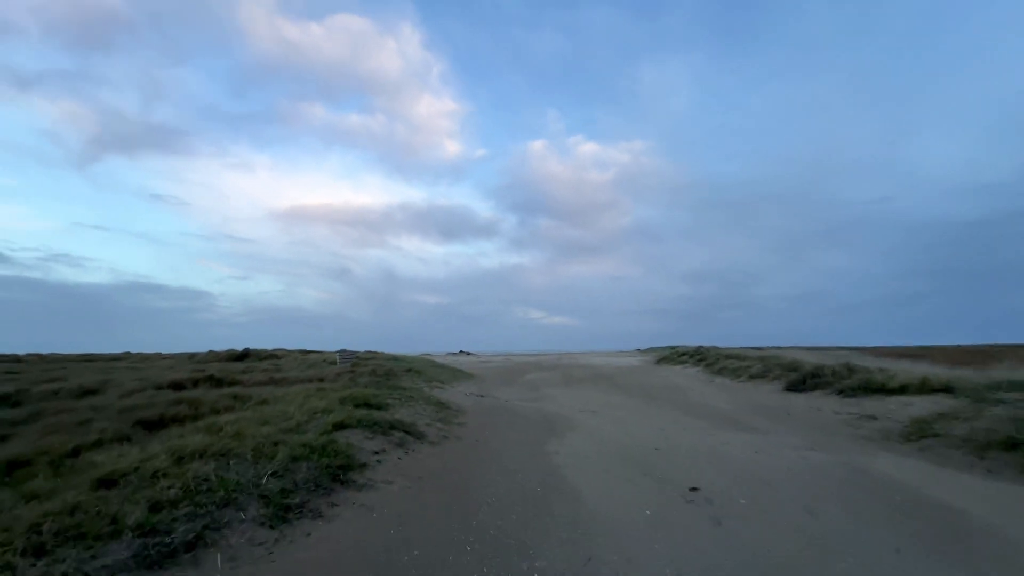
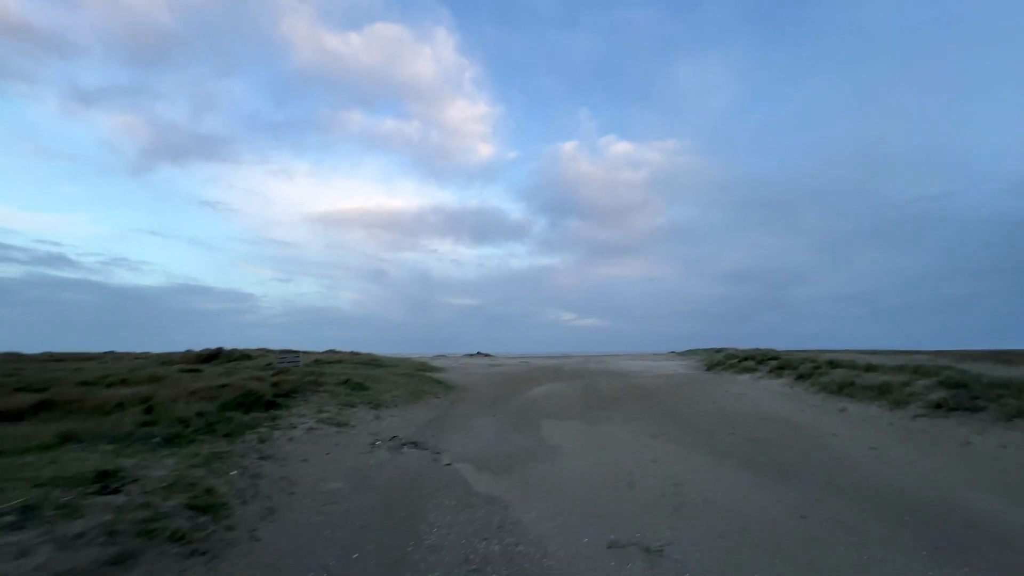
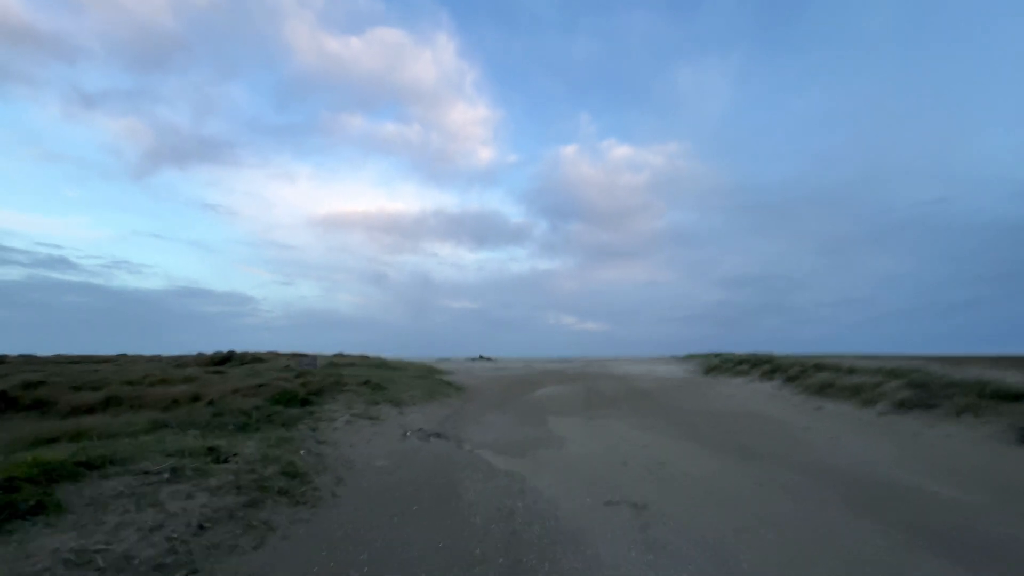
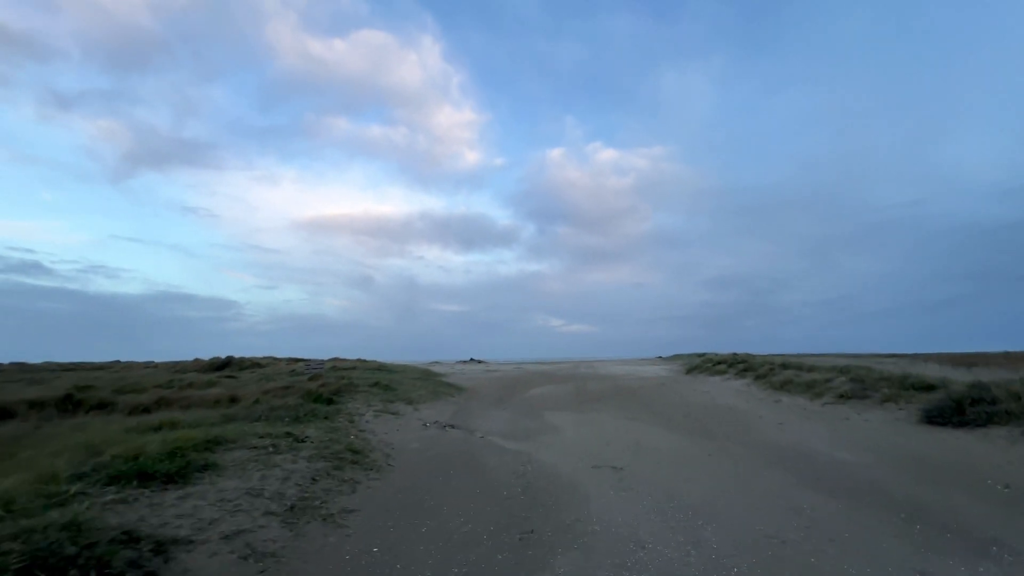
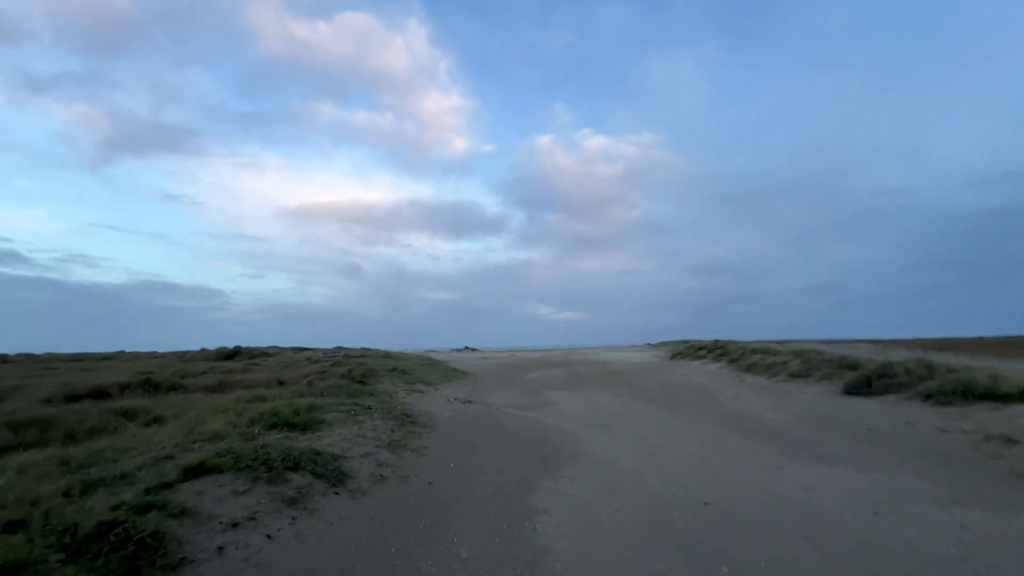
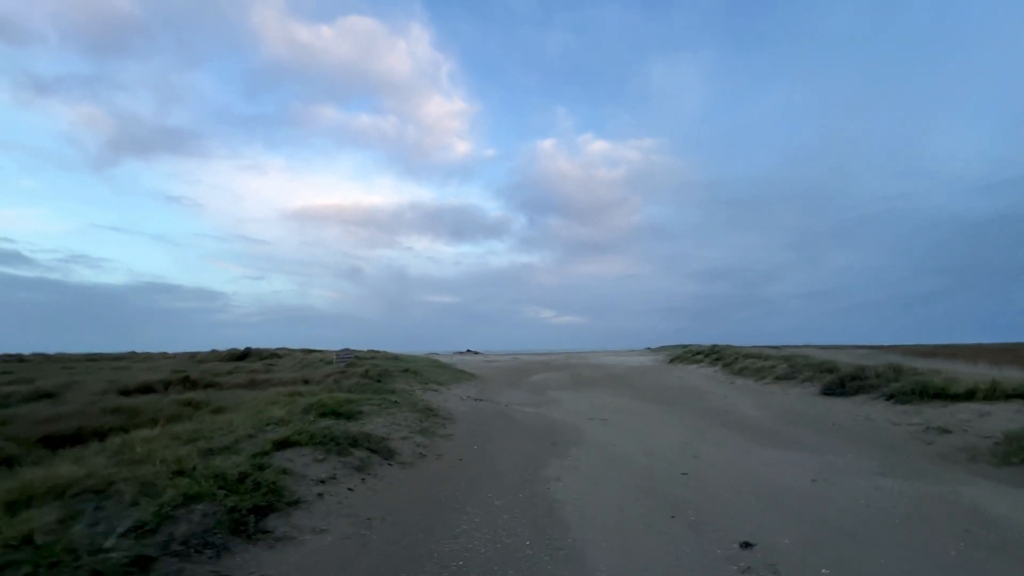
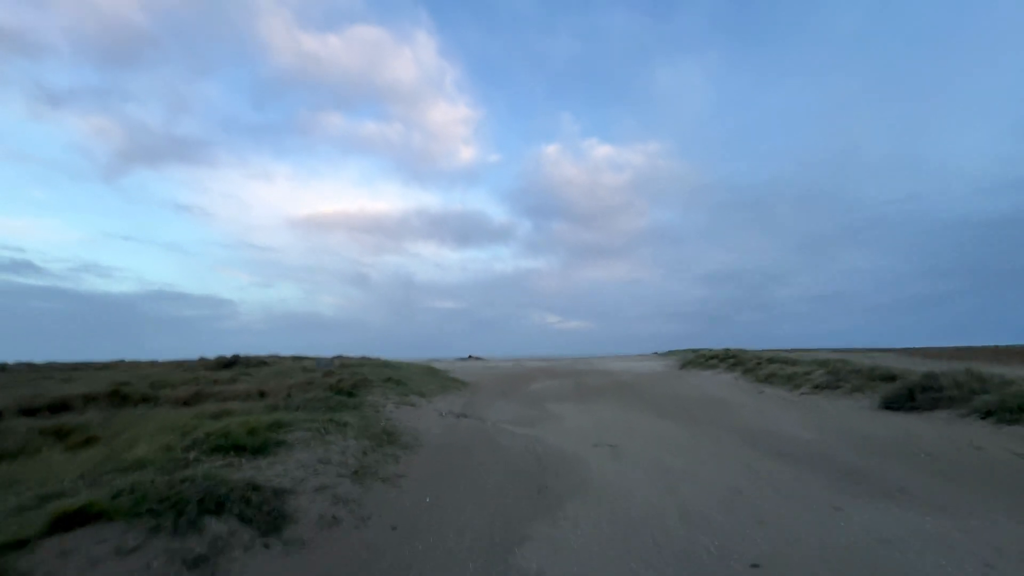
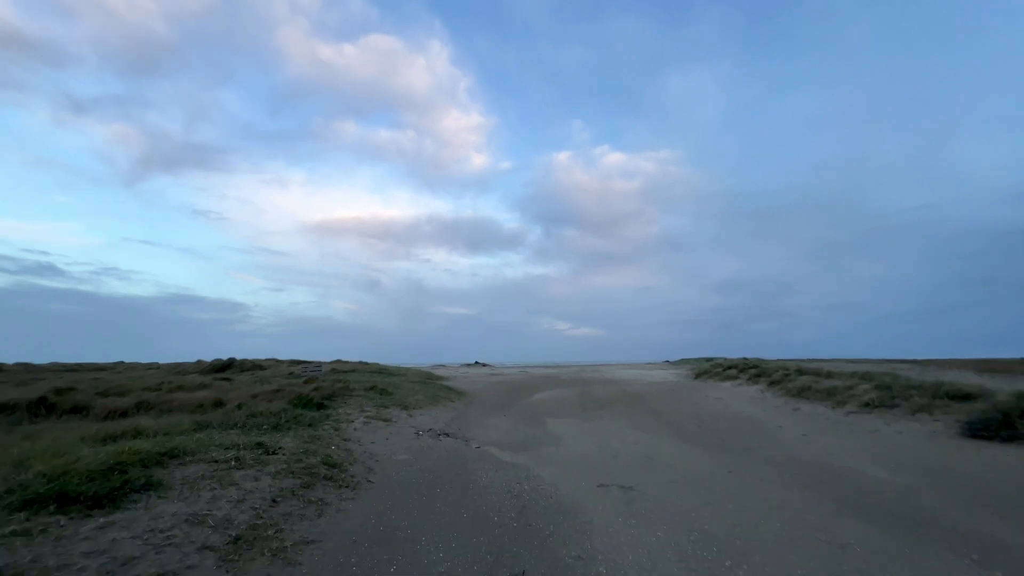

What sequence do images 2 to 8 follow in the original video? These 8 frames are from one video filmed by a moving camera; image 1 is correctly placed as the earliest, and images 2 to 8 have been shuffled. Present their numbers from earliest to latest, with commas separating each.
6, 5, 7, 4, 8, 3, 2
